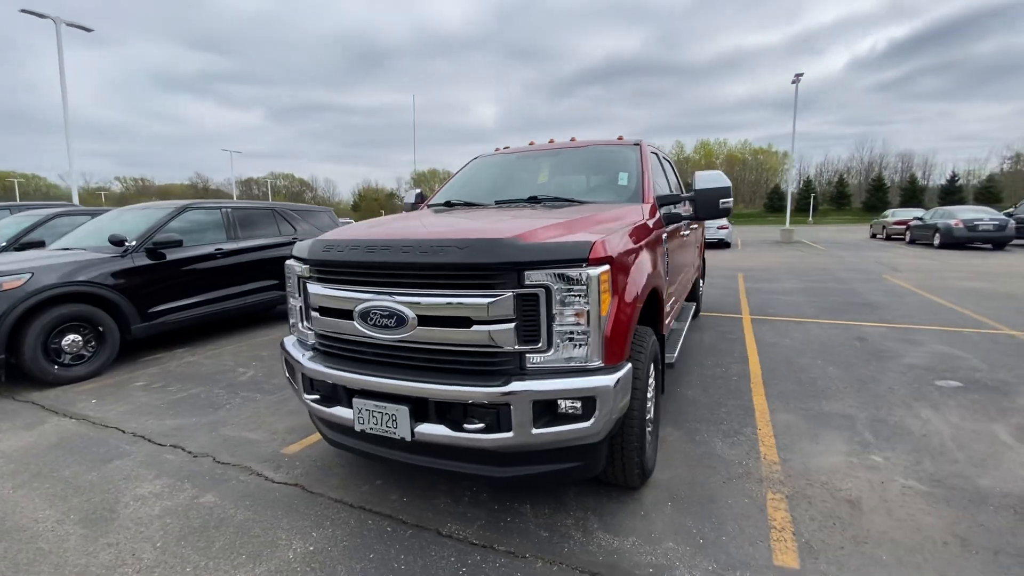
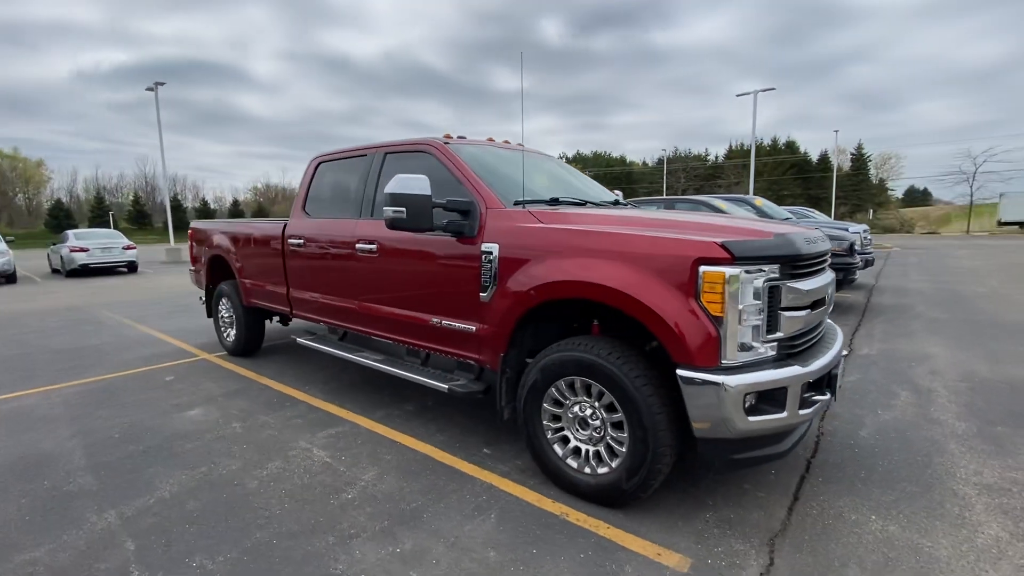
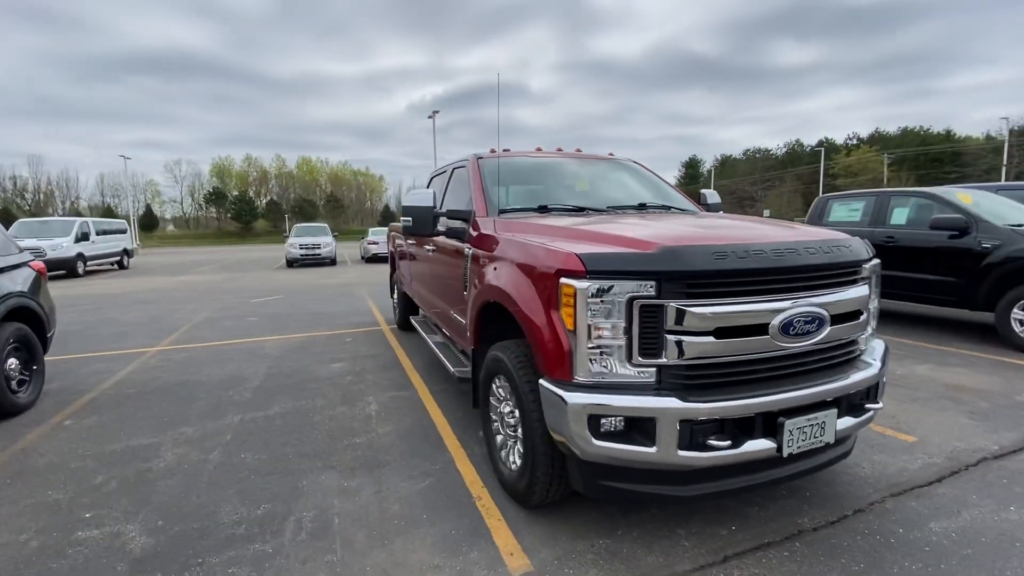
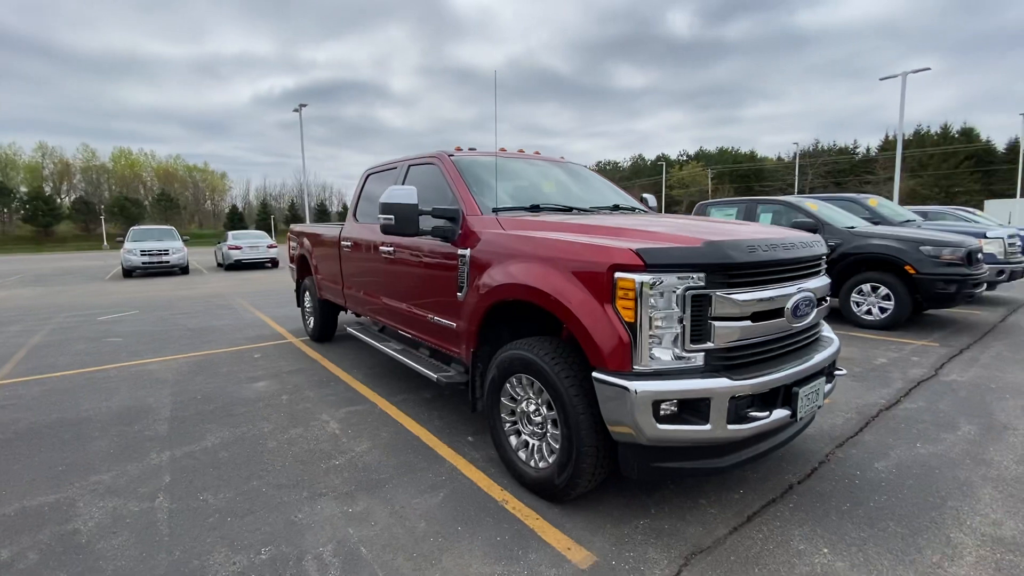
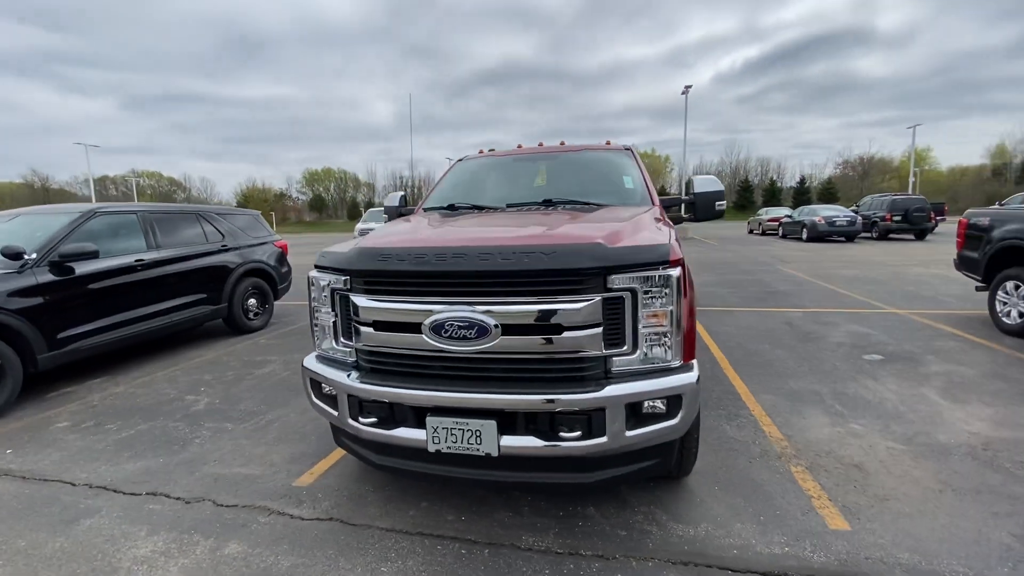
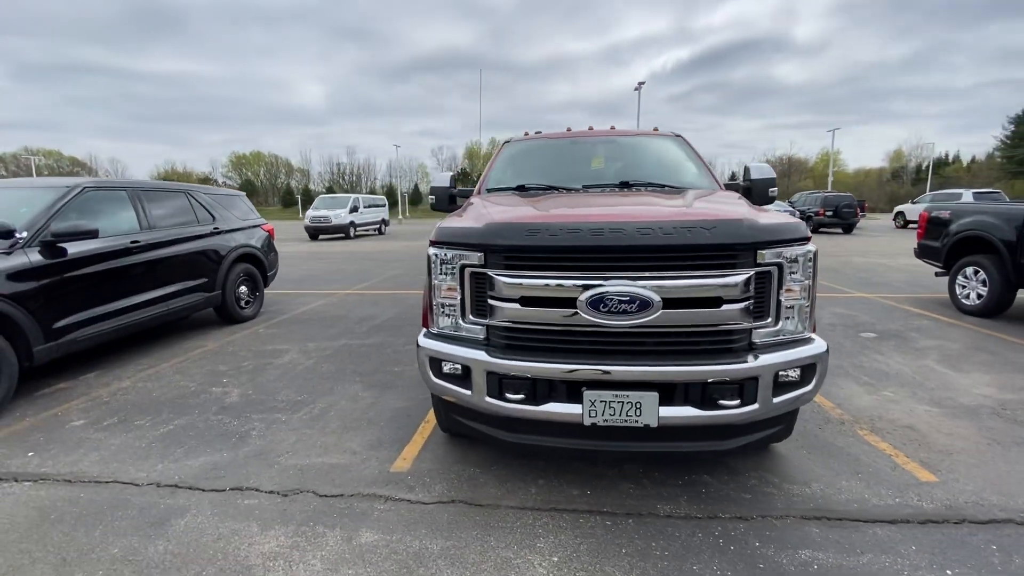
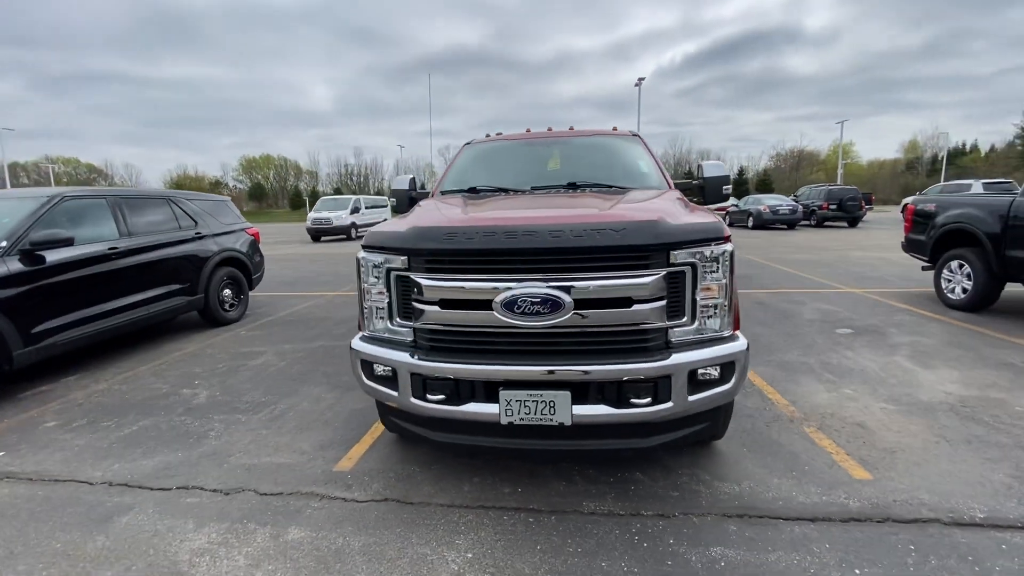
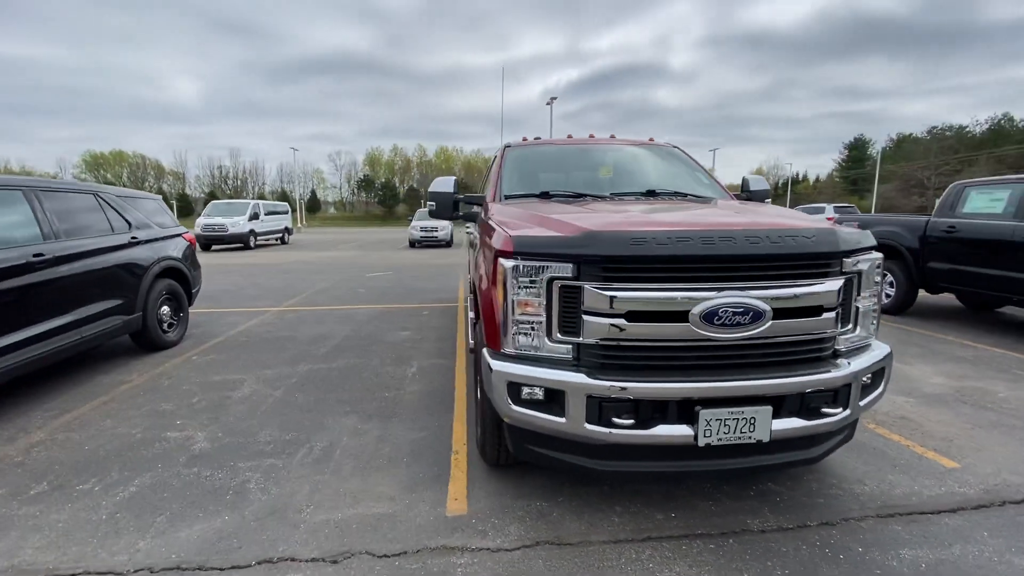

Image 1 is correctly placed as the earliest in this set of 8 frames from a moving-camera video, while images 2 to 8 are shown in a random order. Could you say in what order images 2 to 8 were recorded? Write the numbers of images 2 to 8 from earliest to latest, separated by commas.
5, 7, 6, 8, 3, 4, 2
